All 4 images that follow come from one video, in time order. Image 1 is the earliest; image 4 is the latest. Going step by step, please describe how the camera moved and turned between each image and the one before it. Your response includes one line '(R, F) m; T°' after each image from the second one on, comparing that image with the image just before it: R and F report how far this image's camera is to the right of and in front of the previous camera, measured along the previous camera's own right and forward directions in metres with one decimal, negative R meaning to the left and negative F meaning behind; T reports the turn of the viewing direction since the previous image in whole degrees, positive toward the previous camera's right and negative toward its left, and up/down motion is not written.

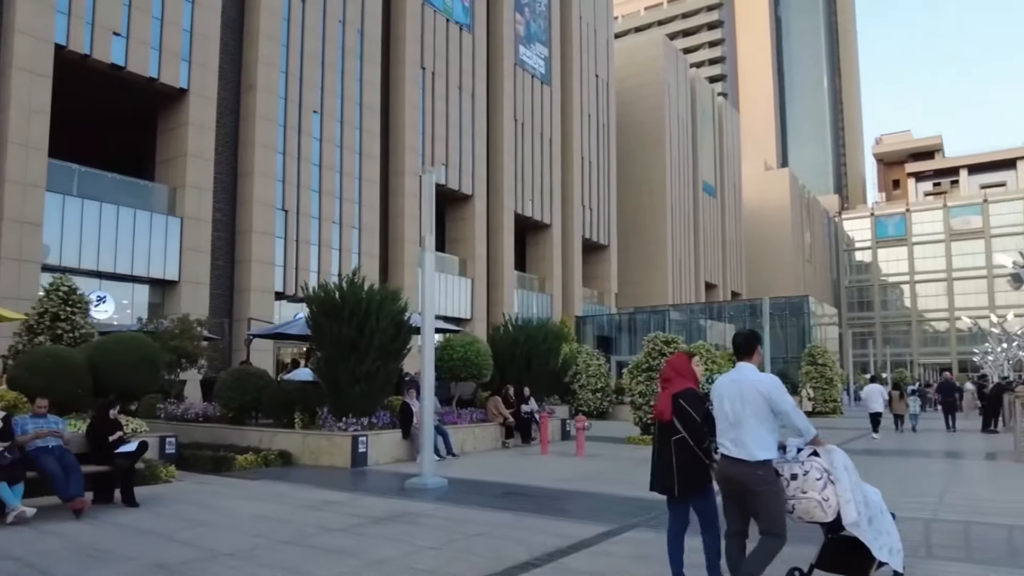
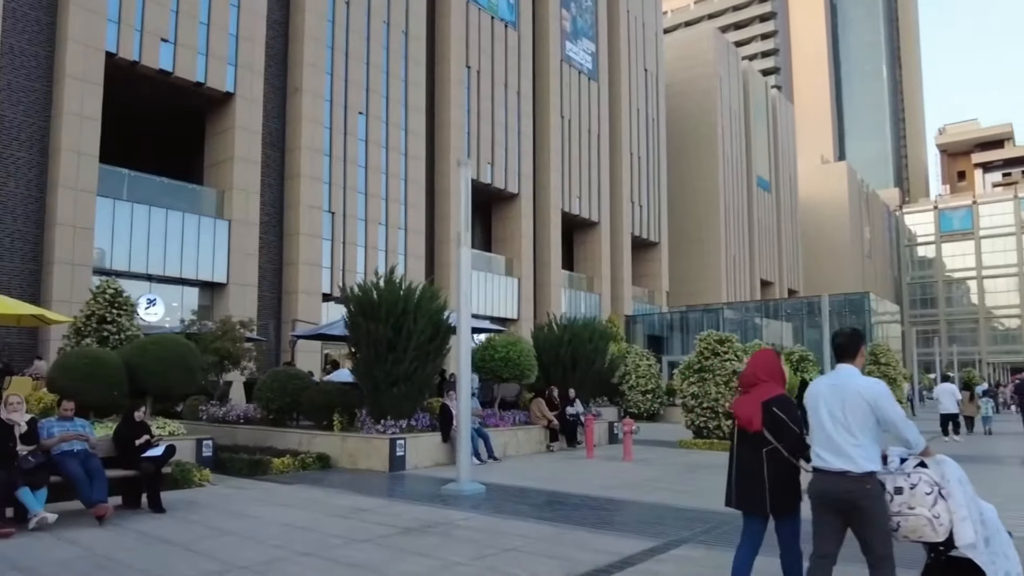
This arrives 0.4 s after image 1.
(+0.2, +0.5) m; -4°
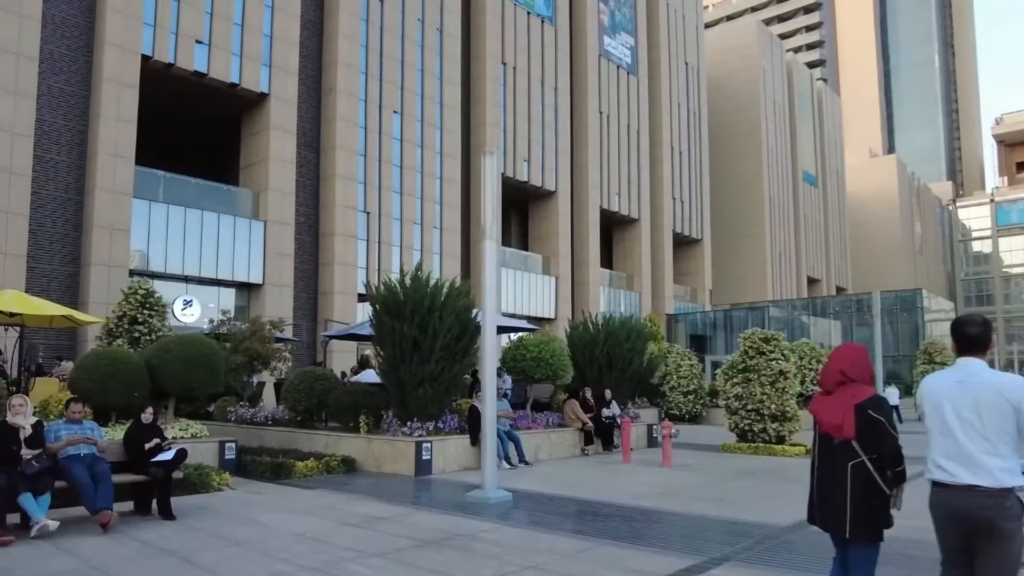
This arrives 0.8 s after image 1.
(+0.2, +0.6) m; -3°
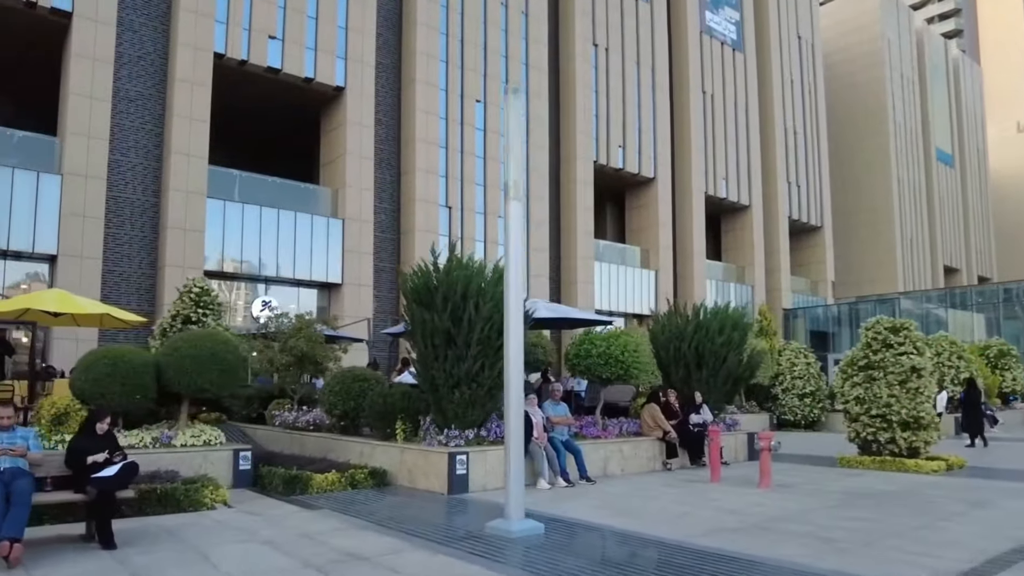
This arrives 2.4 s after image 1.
(+0.8, +2.1) m; -8°
